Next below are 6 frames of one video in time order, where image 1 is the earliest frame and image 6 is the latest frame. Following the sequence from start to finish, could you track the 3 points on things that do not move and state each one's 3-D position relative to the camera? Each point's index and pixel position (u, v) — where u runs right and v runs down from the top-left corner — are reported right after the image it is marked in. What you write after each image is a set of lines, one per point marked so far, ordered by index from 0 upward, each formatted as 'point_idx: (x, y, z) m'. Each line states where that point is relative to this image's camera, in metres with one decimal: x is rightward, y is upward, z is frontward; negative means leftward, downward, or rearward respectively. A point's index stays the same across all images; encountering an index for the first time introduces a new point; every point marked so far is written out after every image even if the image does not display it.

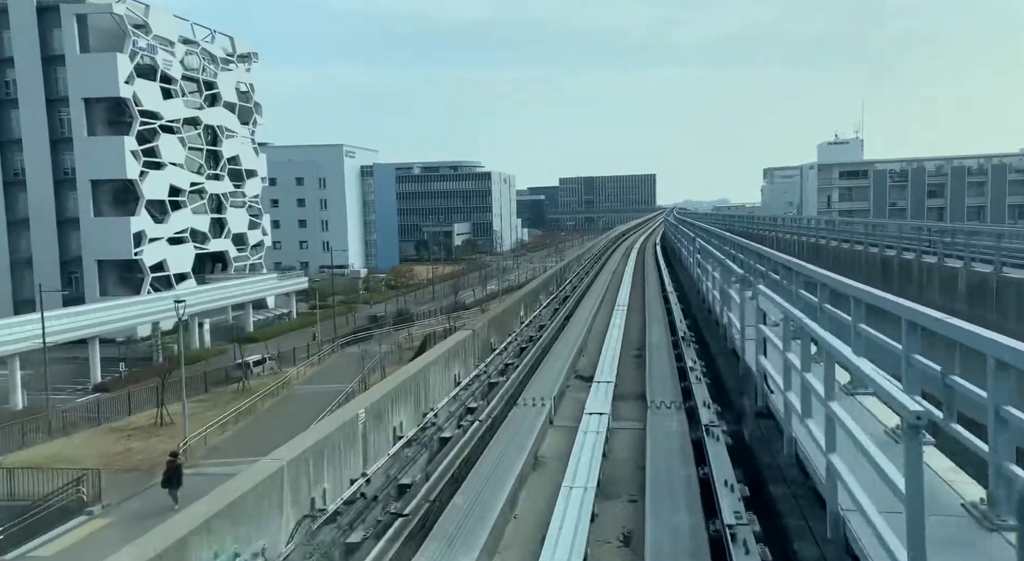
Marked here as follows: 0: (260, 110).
0: (-4.3, +2.9, +14.7) m
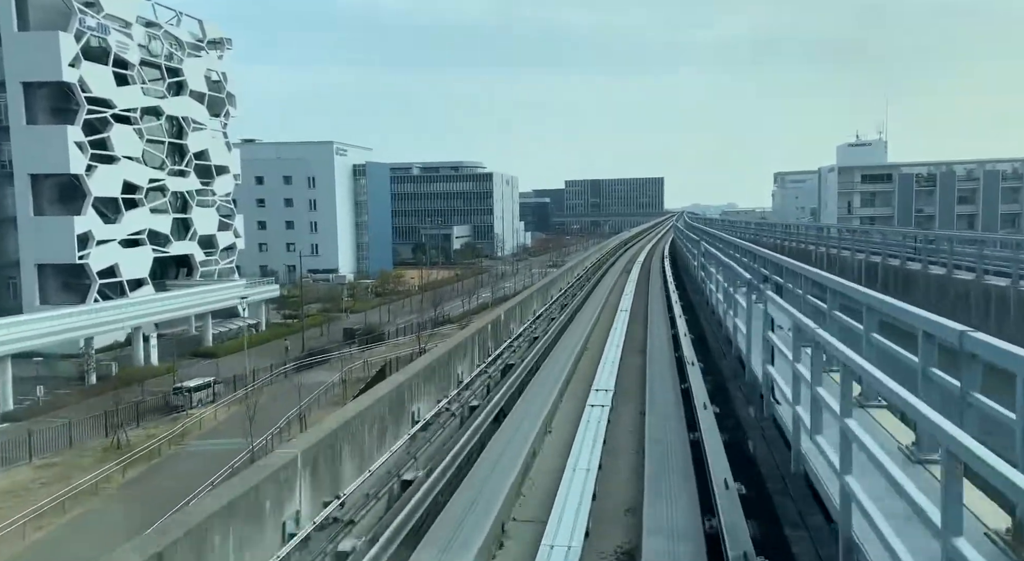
0: (-4.4, +2.8, +13.5) m
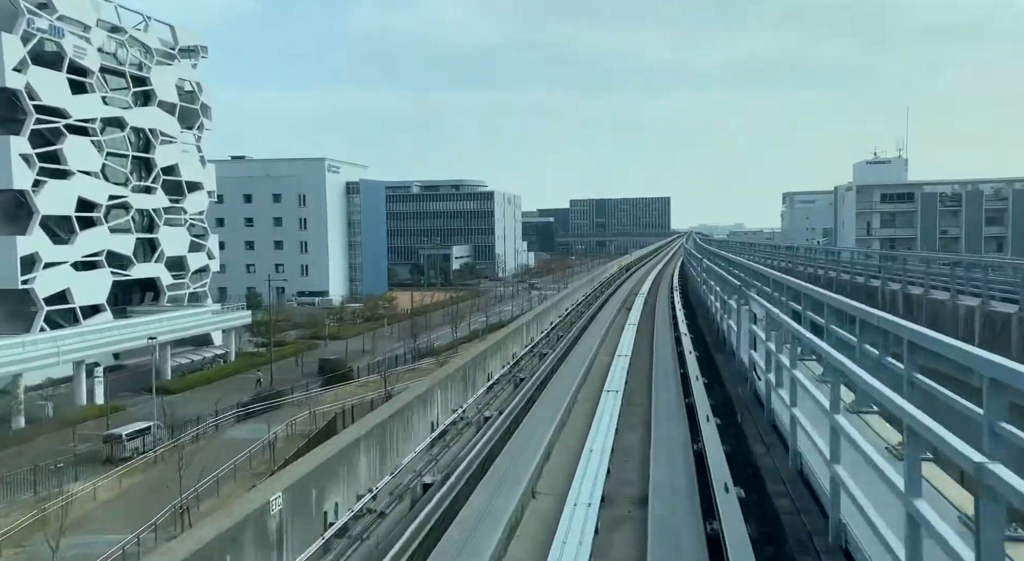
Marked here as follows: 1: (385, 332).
0: (-4.4, +2.4, +12.6) m
1: (-1.9, -0.8, +13.3) m
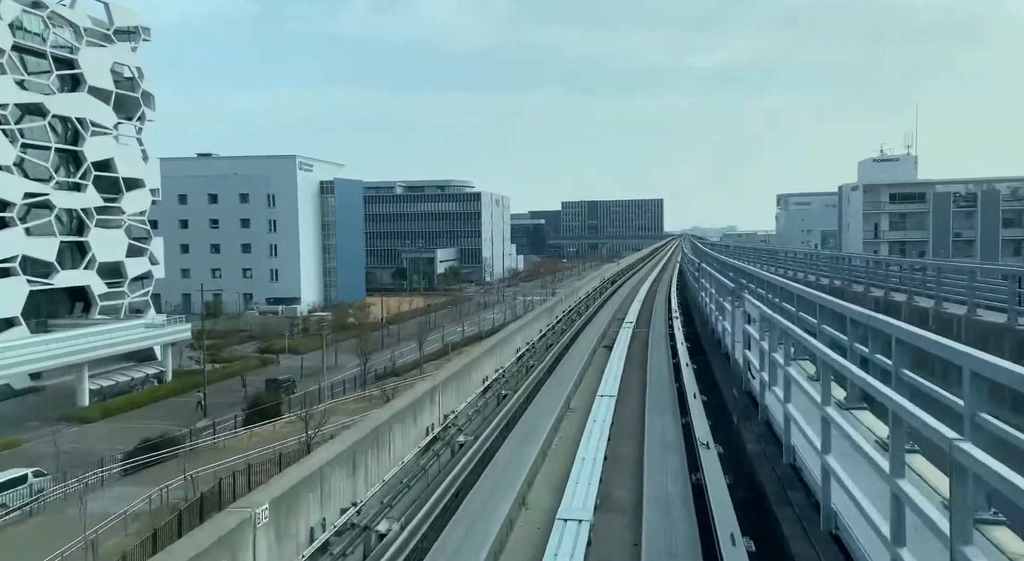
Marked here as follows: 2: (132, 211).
0: (-4.7, +2.3, +11.4) m
1: (-2.2, -0.9, +12.1) m
2: (-4.8, +0.9, +10.8) m
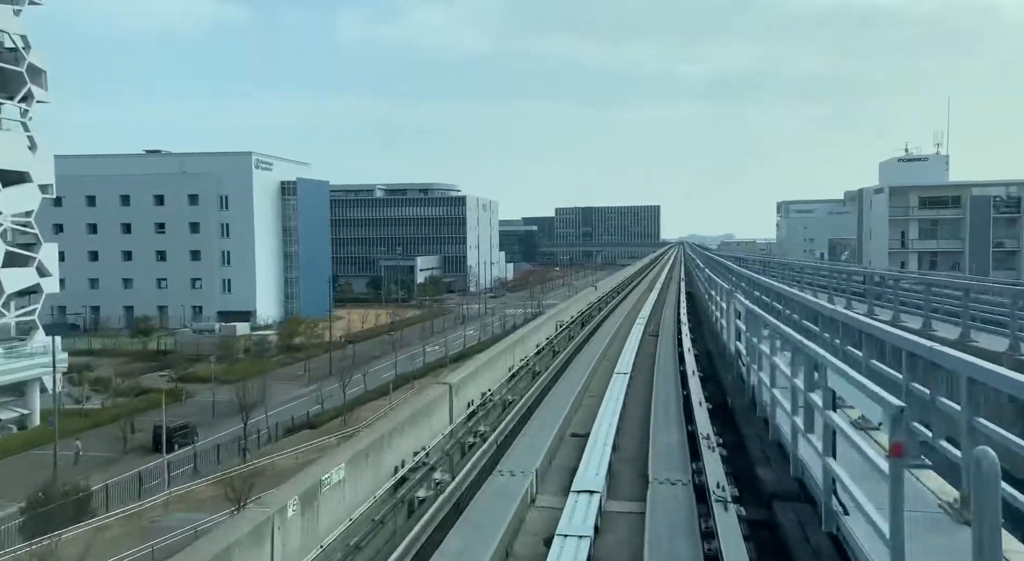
0: (-5.1, +2.2, +9.4) m
1: (-2.6, -1.1, +10.1) m
2: (-5.1, +0.7, +8.8) m
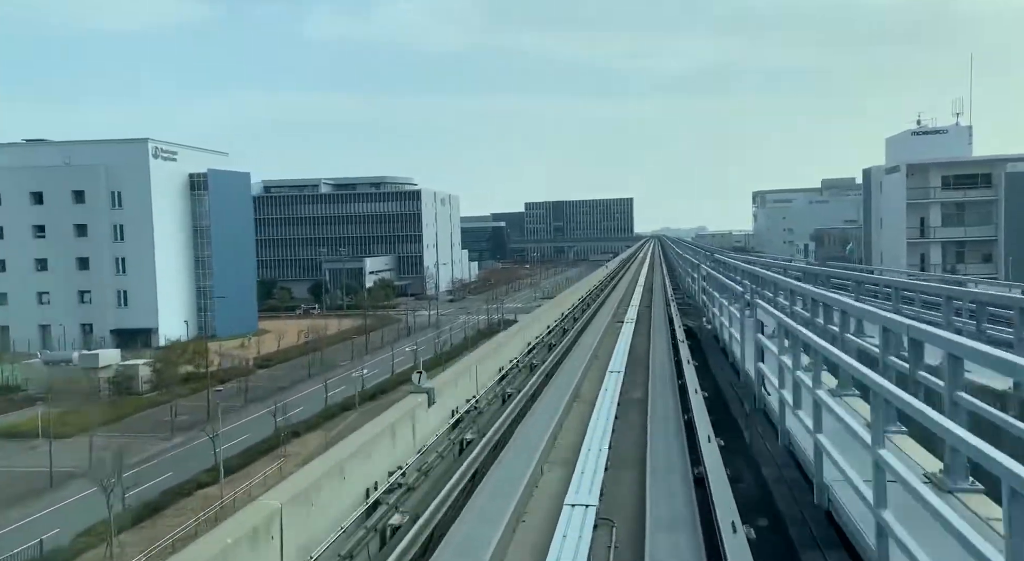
0: (-5.7, +2.0, +6.7) m
1: (-3.2, -1.2, +7.5) m
2: (-5.7, +0.5, +6.2) m
